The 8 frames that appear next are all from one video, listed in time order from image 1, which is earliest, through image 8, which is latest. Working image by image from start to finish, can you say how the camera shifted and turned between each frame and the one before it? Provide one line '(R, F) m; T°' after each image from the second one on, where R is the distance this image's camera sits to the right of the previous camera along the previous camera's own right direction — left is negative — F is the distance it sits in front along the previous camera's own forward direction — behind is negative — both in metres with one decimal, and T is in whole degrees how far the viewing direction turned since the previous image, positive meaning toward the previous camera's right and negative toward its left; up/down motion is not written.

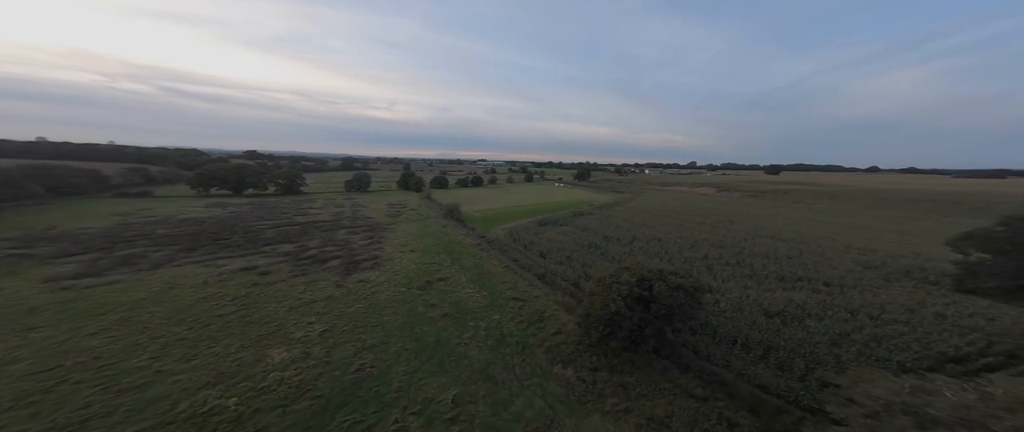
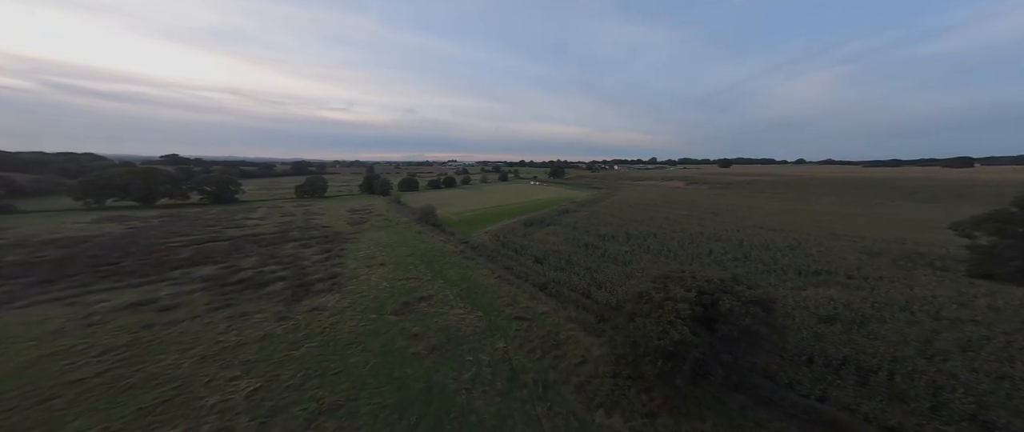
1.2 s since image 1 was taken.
(-1.5, +3.1) m; +7°
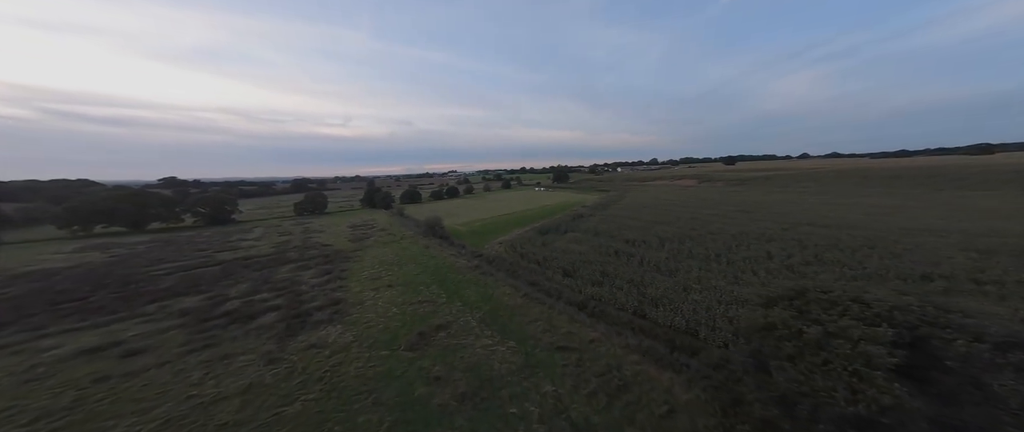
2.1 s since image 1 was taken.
(-1.4, +2.6) m; 0°
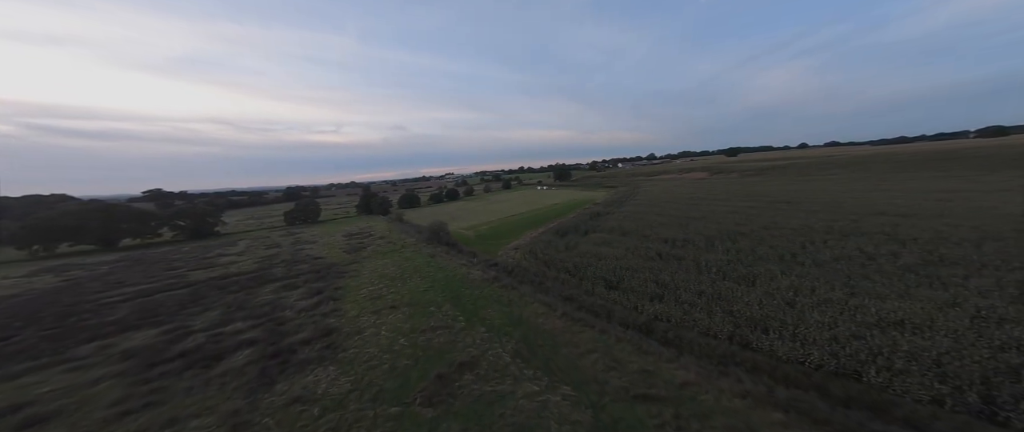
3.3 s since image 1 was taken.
(-1.6, +3.4) m; +1°
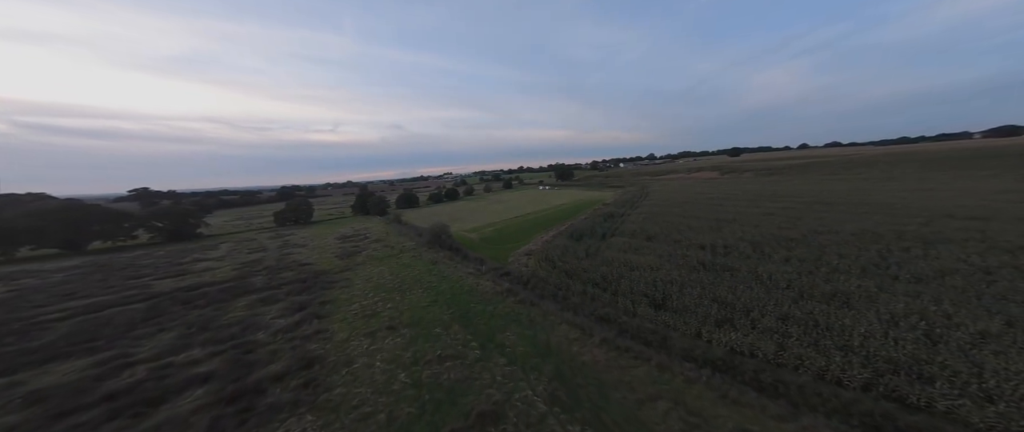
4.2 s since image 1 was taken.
(-1.1, +2.8) m; +1°
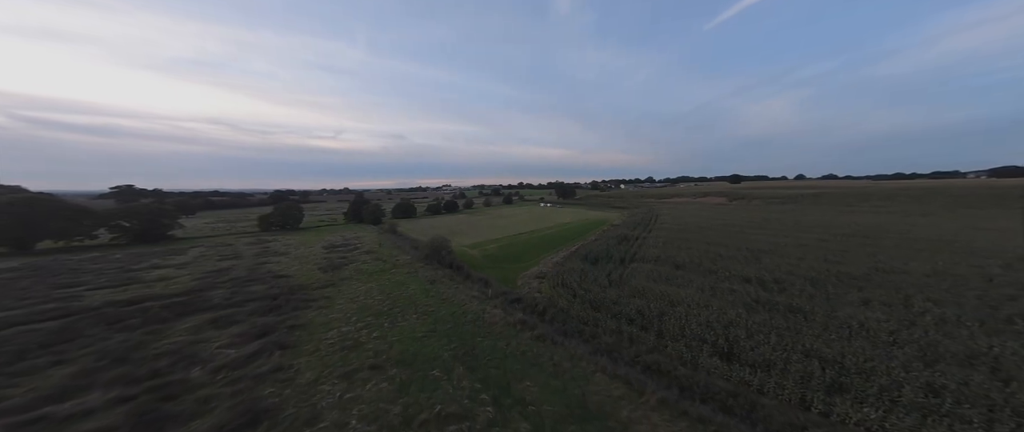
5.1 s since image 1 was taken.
(-1.1, +2.7) m; +1°
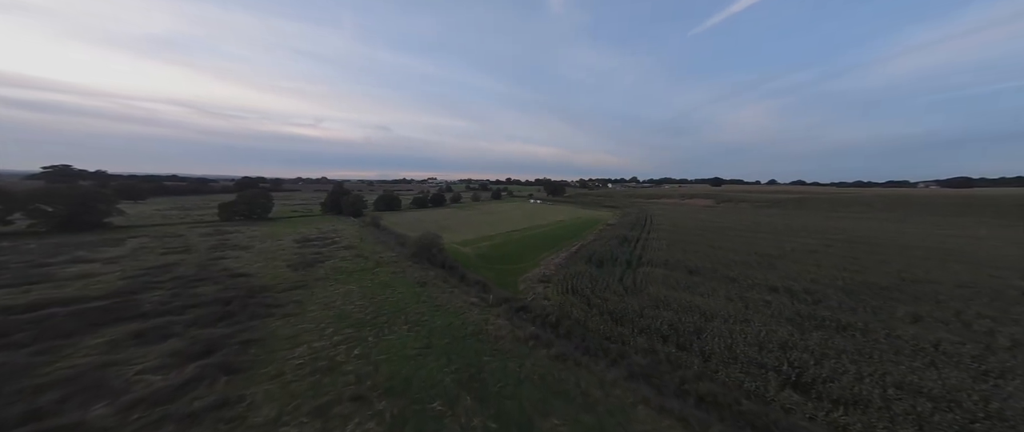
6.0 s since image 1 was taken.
(-1.3, +2.2) m; +4°
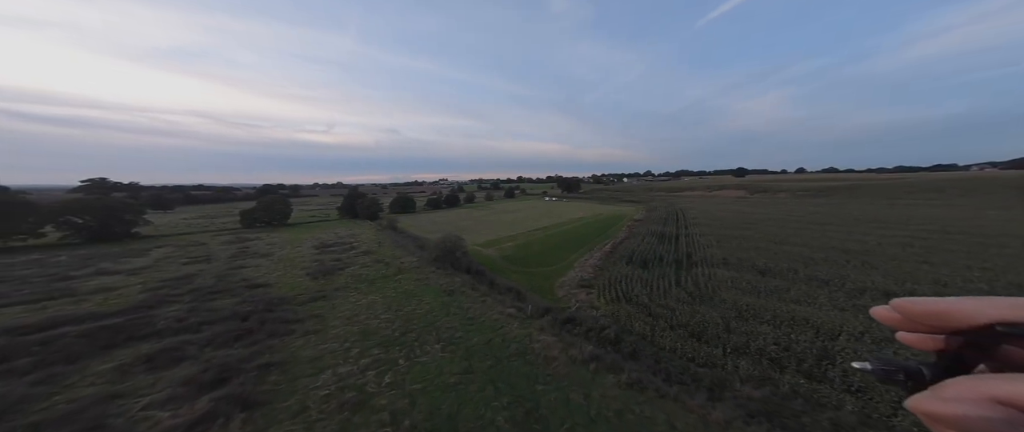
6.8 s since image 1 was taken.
(-1.3, +1.9) m; -2°
